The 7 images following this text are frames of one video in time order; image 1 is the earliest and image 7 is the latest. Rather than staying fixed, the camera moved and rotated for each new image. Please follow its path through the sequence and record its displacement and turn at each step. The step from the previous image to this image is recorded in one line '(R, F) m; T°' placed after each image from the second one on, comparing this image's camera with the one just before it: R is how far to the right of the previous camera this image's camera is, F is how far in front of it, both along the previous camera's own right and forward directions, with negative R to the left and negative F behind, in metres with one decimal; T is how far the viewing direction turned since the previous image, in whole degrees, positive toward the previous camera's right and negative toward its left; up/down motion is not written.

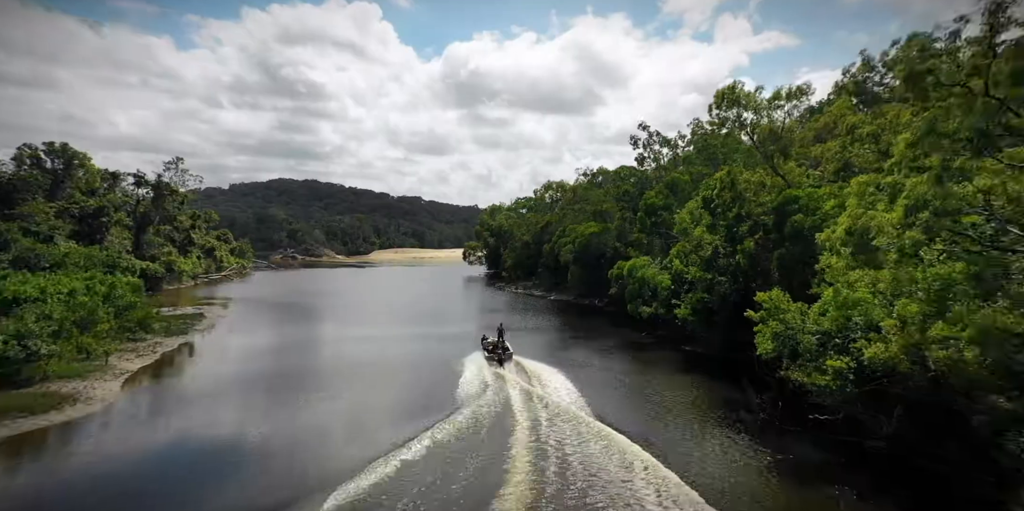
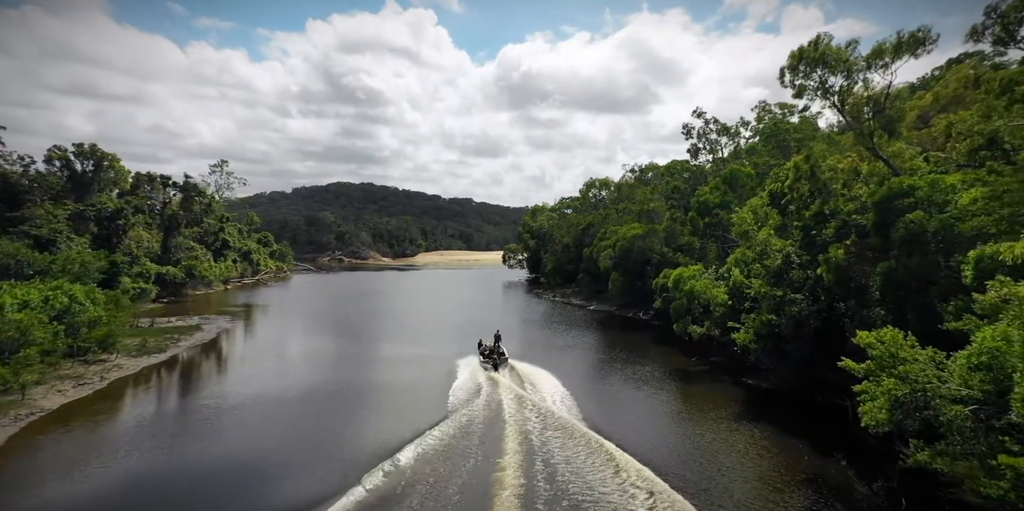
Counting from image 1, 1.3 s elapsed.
(+1.4, +5.9) m; -5°
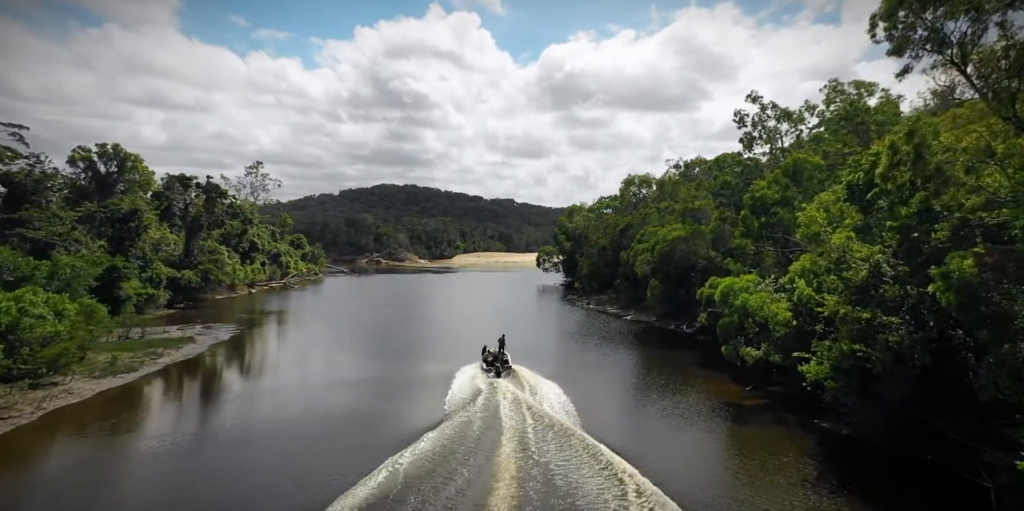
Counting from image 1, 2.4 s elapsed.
(+1.1, +4.9) m; -4°
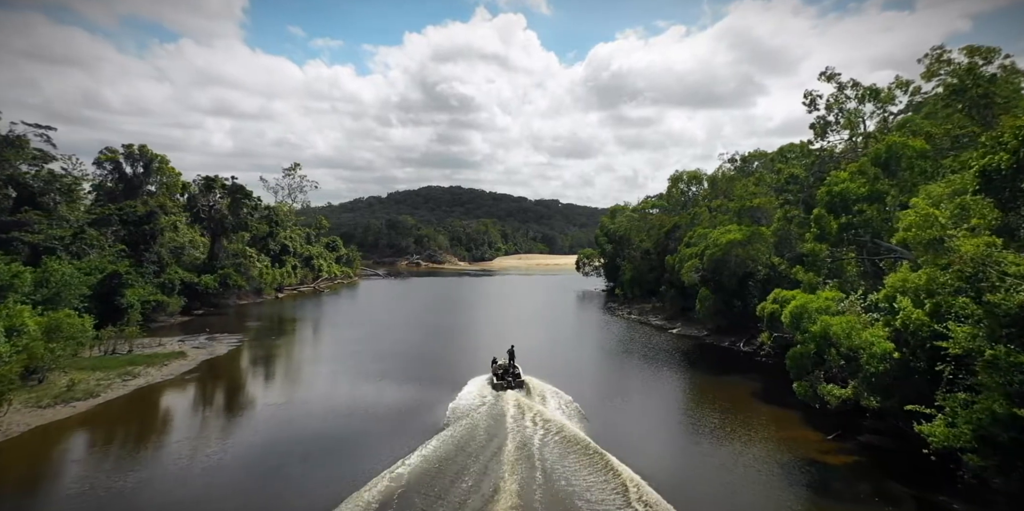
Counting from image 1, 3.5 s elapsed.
(+0.9, +5.1) m; -4°
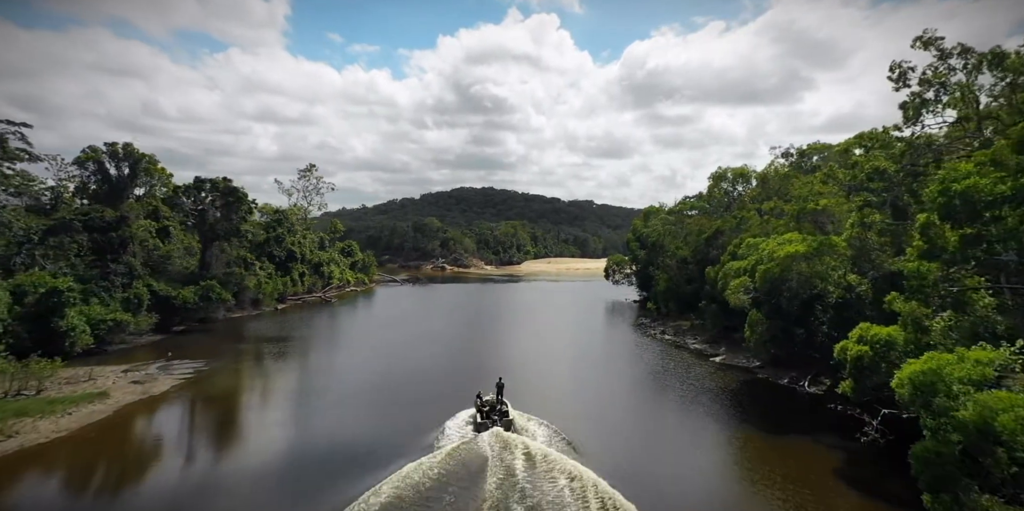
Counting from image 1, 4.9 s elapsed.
(+1.4, +7.6) m; -3°
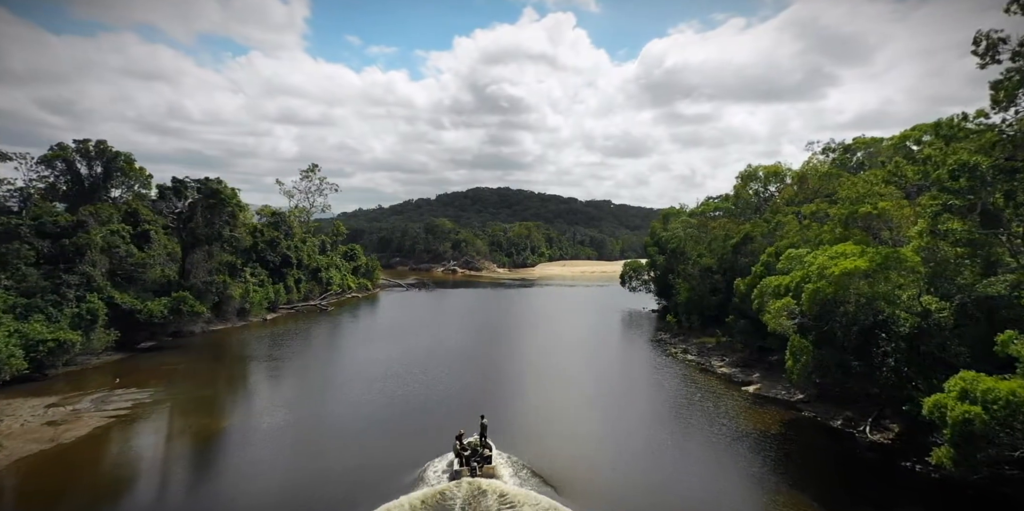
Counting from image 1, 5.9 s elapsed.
(+1.0, +5.8) m; -1°
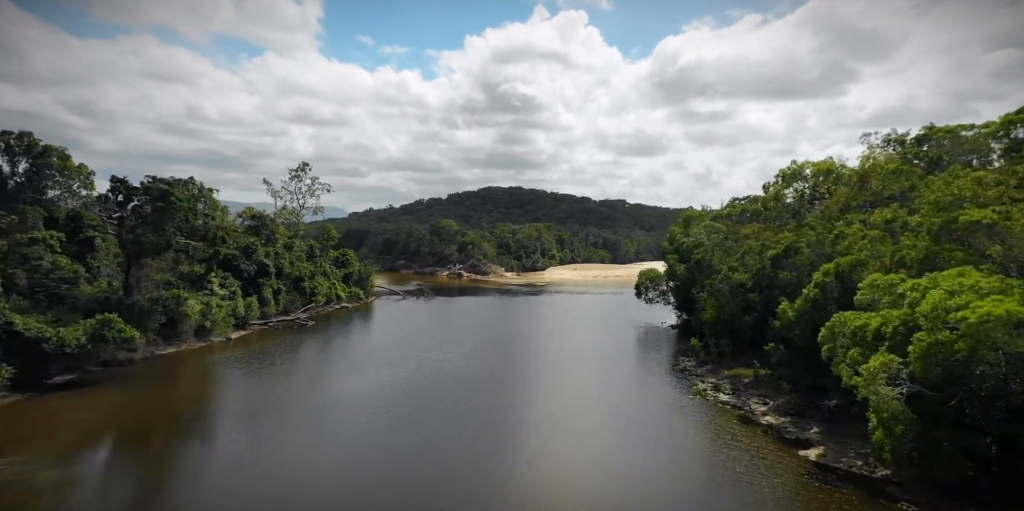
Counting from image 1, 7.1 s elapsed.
(+1.3, +8.8) m; -1°
